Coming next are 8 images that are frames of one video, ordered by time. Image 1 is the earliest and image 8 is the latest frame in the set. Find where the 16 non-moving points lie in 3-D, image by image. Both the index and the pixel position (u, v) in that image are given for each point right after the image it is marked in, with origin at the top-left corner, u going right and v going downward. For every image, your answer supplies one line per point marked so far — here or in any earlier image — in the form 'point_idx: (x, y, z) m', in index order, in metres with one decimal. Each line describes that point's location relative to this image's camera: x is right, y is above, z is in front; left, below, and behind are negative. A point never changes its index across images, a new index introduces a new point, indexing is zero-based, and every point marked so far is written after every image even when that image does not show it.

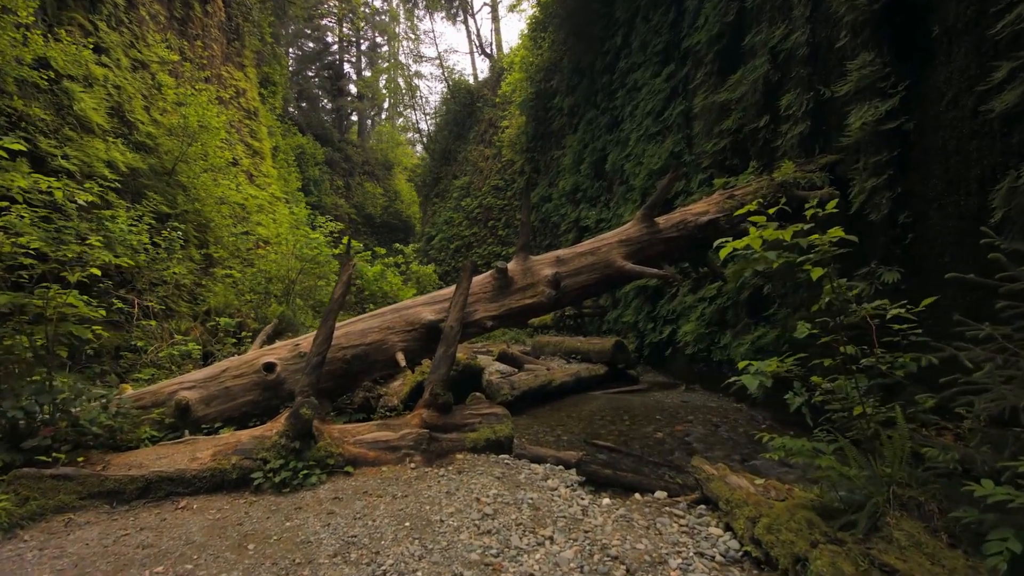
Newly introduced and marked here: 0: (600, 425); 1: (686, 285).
0: (+0.9, -1.4, +5.4) m
1: (+2.6, 0.0, +7.9) m
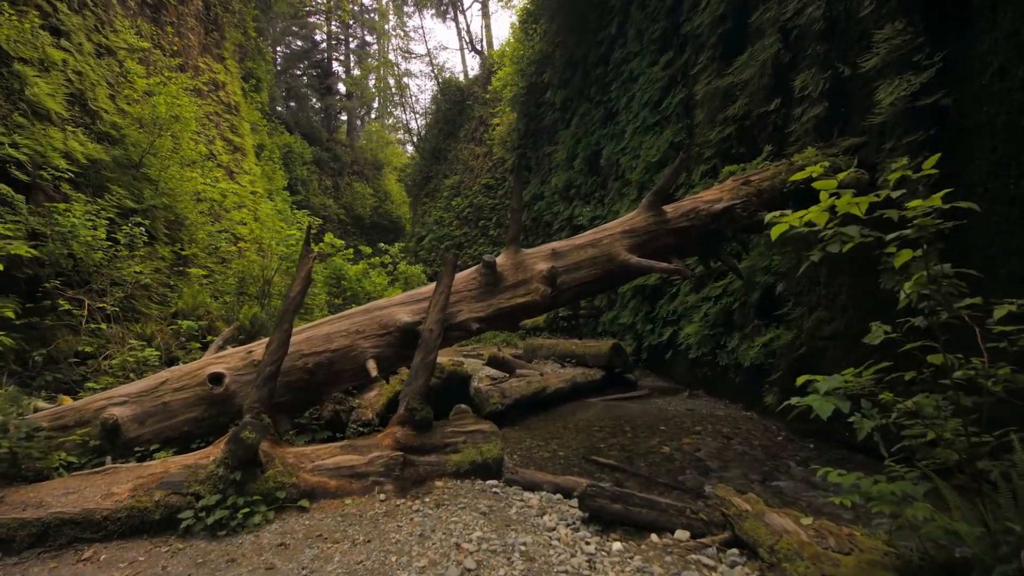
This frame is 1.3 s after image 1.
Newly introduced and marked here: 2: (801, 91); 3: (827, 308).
0: (+0.8, -1.4, +4.9) m
1: (+2.5, +0.1, +7.4) m
2: (+3.0, +2.1, +5.4) m
3: (+2.9, -0.2, +4.9) m
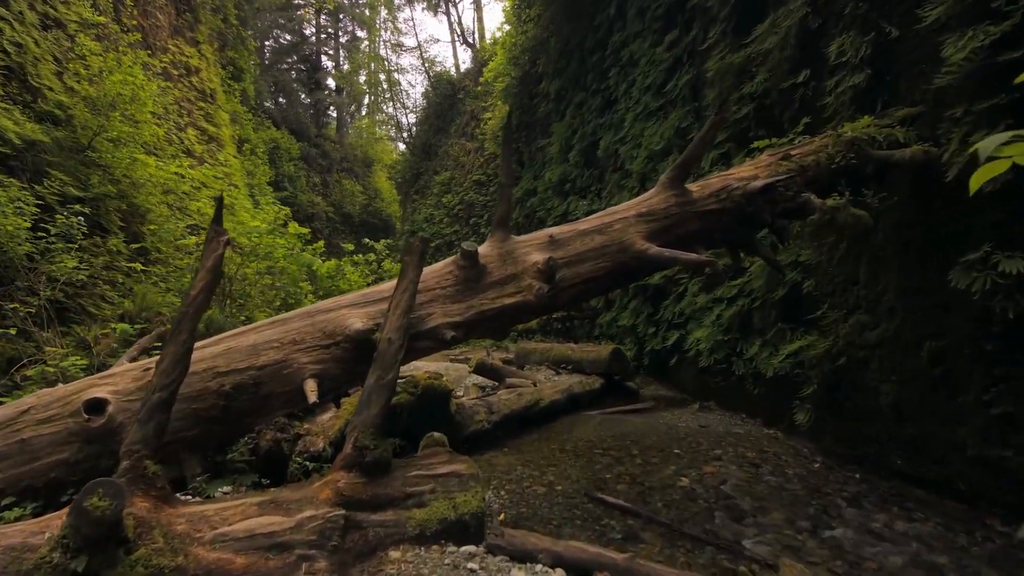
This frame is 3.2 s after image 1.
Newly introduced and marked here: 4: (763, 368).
0: (+0.7, -1.4, +4.1) m
1: (+2.3, +0.1, +6.6) m
2: (+2.9, +2.1, +4.7) m
3: (+2.8, -0.2, +4.1) m
4: (+2.5, -0.8, +5.2) m
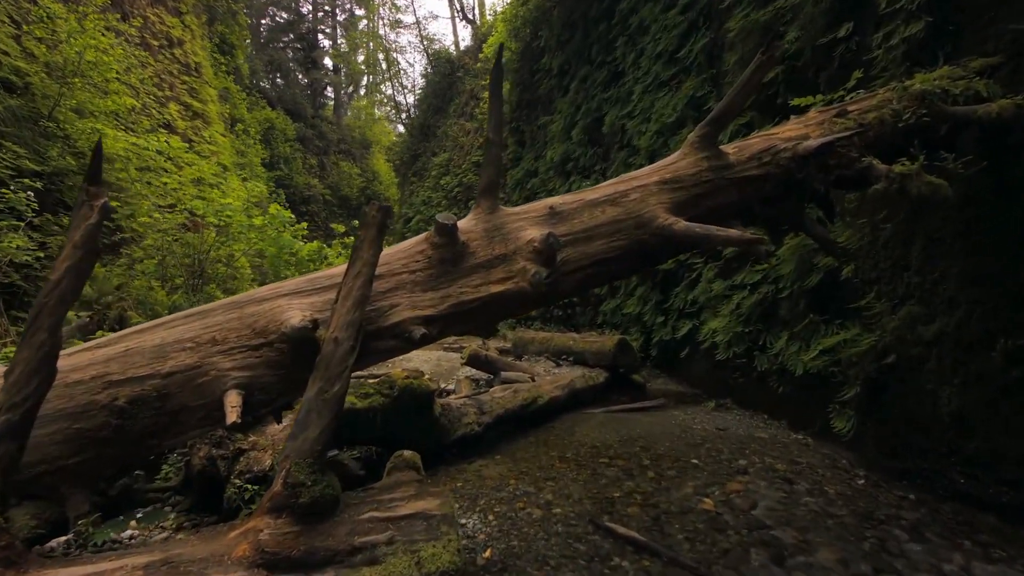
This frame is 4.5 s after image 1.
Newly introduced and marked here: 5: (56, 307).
0: (+0.7, -1.3, +3.6) m
1: (+2.3, +0.2, +6.0) m
2: (+2.9, +2.2, +4.0) m
3: (+2.8, -0.1, +3.5) m
4: (+2.5, -0.7, +4.6) m
5: (-1.4, -0.1, +1.7) m
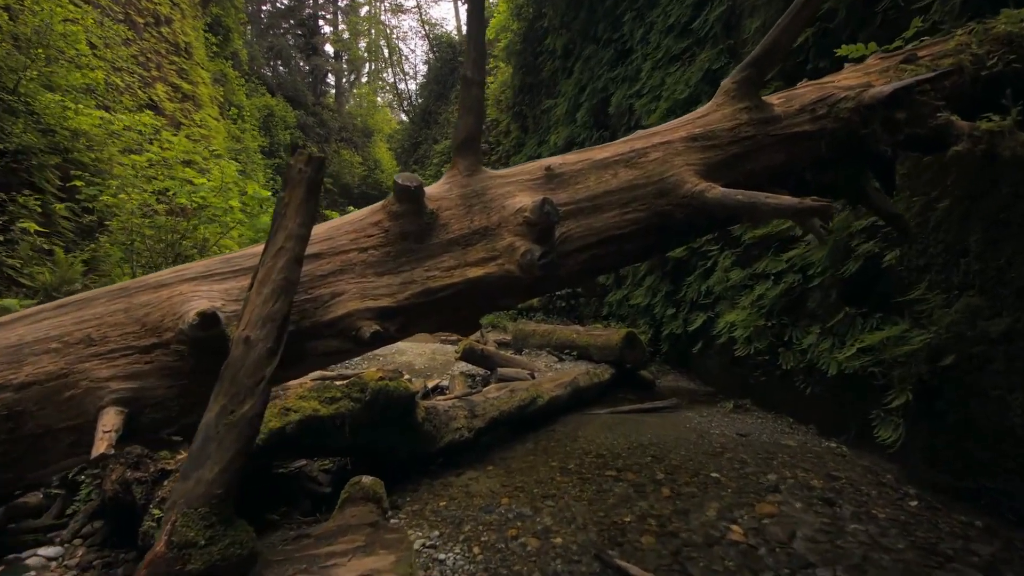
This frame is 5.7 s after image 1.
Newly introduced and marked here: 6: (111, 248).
0: (+0.6, -1.2, +3.1) m
1: (+2.3, +0.3, +5.5) m
2: (+2.9, +2.3, +3.4) m
3: (+2.7, 0.0, +2.9) m
4: (+2.4, -0.6, +4.0) m
5: (-1.5, 0.0, +1.2) m
6: (-4.6, +0.5, +6.0) m
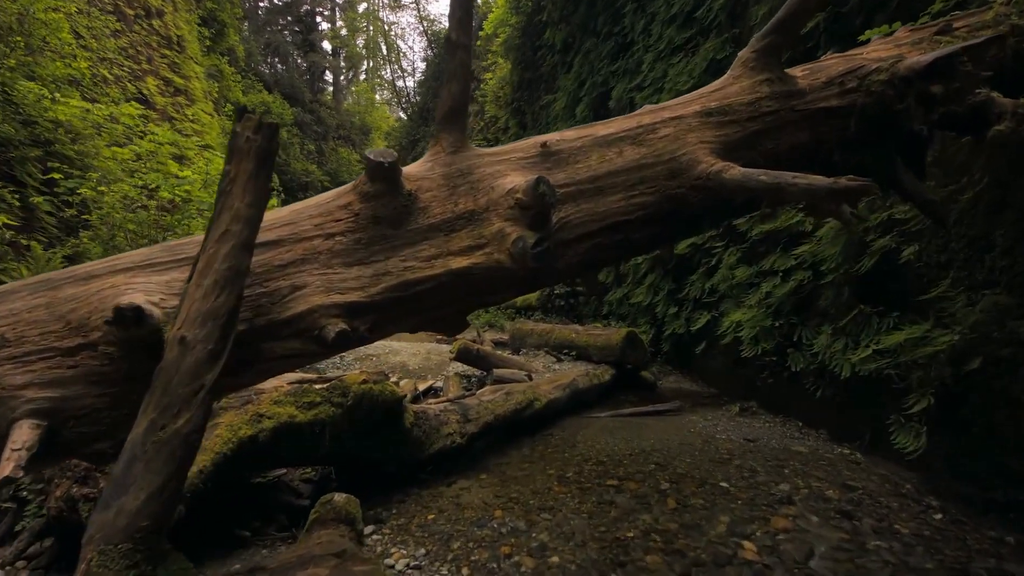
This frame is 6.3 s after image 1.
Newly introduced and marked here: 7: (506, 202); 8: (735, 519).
0: (+0.6, -1.2, +2.8) m
1: (+2.3, +0.4, +5.3) m
2: (+2.8, +2.3, +3.2) m
3: (+2.7, 0.0, +2.7) m
4: (+2.4, -0.6, +3.8) m
5: (-1.5, 0.0, +0.9) m
6: (-4.7, +0.5, +5.7) m
7: (0.0, +0.3, +1.9) m
8: (+1.2, -1.2, +2.7) m
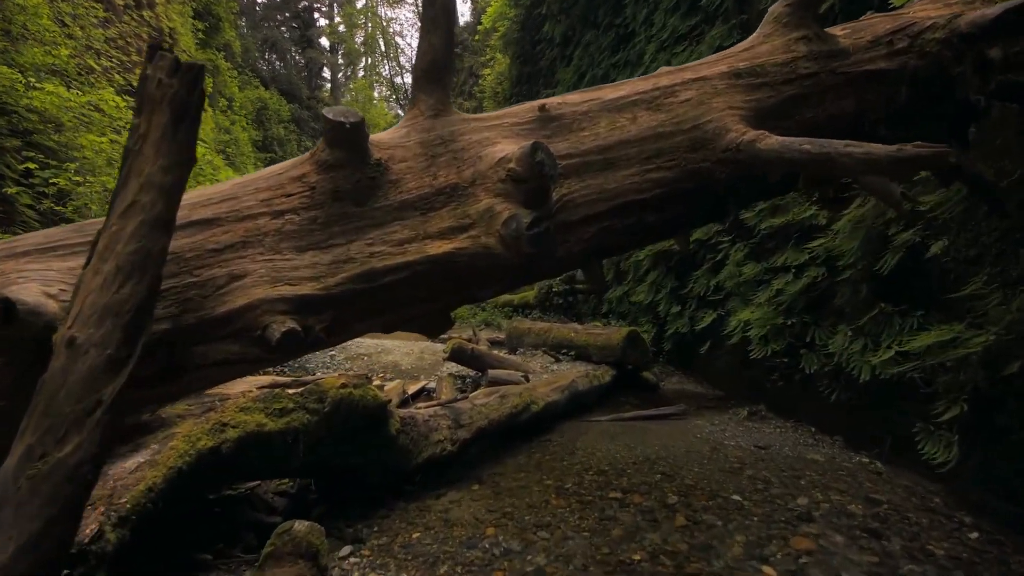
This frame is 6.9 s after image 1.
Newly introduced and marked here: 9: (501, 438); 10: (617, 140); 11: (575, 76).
0: (+0.6, -1.2, +2.6) m
1: (+2.2, +0.4, +5.0) m
2: (+2.8, +2.3, +2.9) m
3: (+2.7, 0.0, +2.5) m
4: (+2.4, -0.6, +3.6) m
5: (-1.5, 0.0, +0.7) m
6: (-4.7, +0.5, +5.5) m
7: (0.0, +0.3, +1.6) m
8: (+1.1, -1.2, +2.4) m
9: (-0.1, -1.1, +3.7) m
10: (+0.3, +0.5, +1.7) m
11: (+1.3, +4.4, +10.5) m
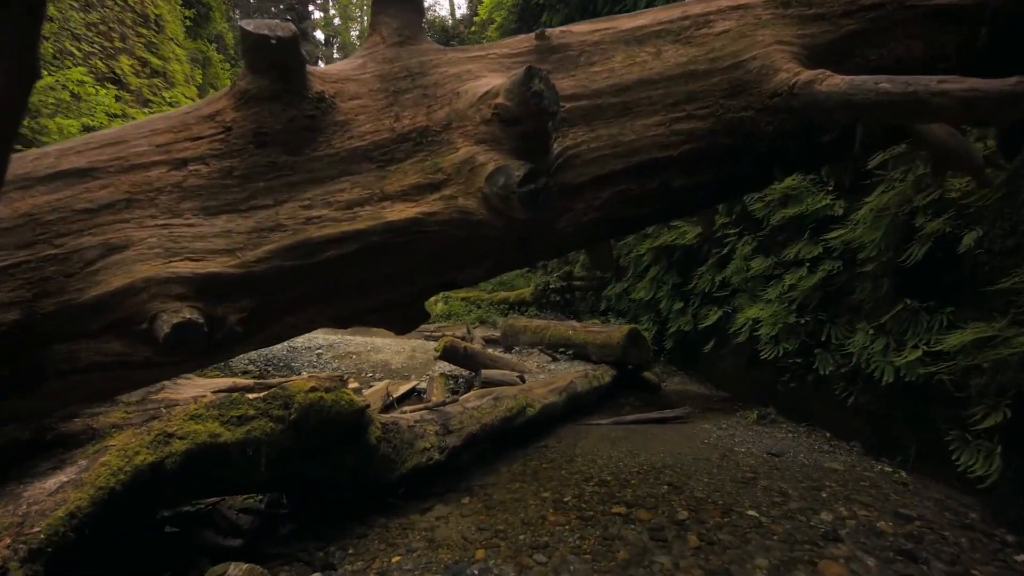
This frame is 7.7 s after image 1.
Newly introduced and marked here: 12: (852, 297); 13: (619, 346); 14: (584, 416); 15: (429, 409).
0: (+0.5, -1.1, +2.3) m
1: (+2.2, +0.4, +4.7) m
2: (+2.8, +2.3, +2.7) m
3: (+2.6, 0.0, +2.2) m
4: (+2.3, -0.5, +3.3) m
5: (-1.6, +0.1, +0.4) m
6: (-4.8, +0.6, +5.1) m
7: (-0.1, +0.4, +1.3) m
8: (+1.1, -1.1, +2.1) m
9: (-0.1, -1.0, +3.4) m
10: (+0.3, +0.5, +1.4) m
11: (+1.2, +4.4, +10.2) m
12: (+2.4, -0.1, +3.7) m
13: (+1.1, -0.6, +5.0) m
14: (+0.6, -1.1, +4.4) m
15: (-0.6, -0.8, +3.5) m
